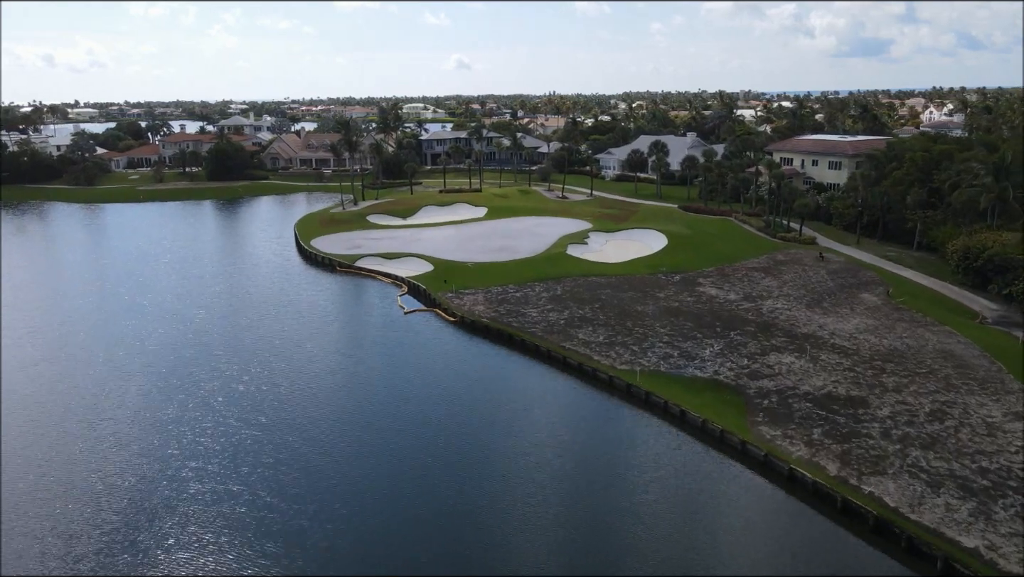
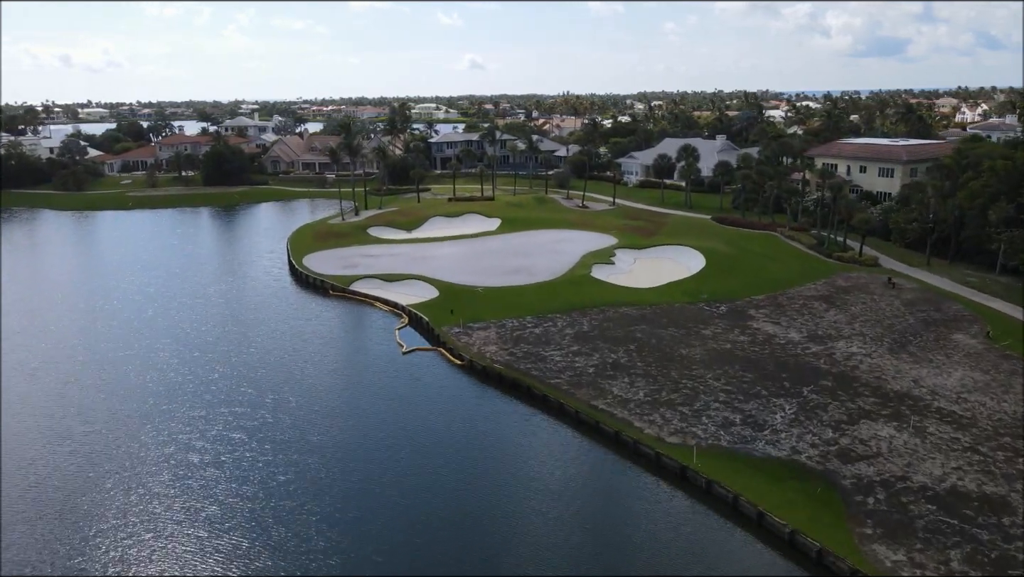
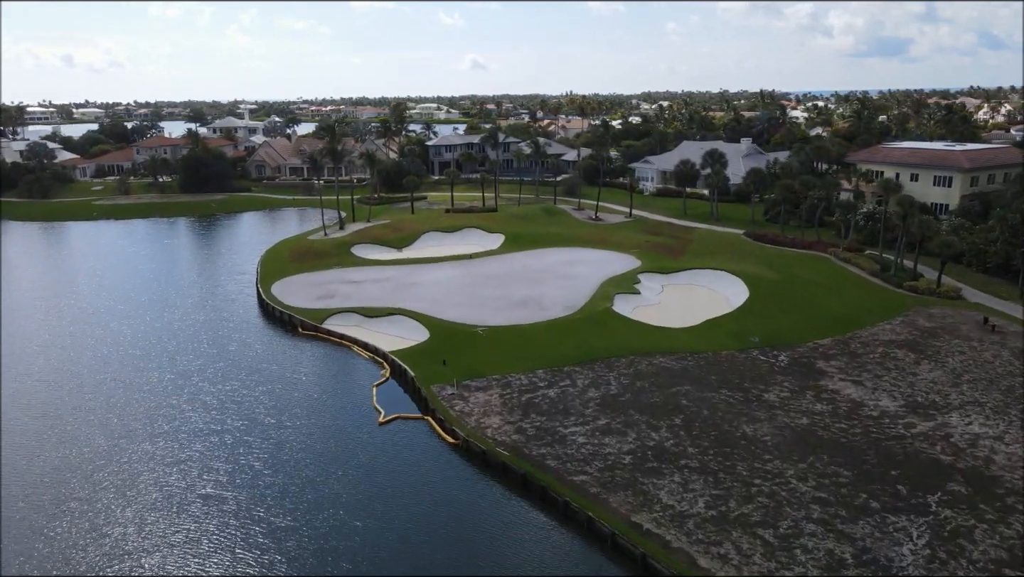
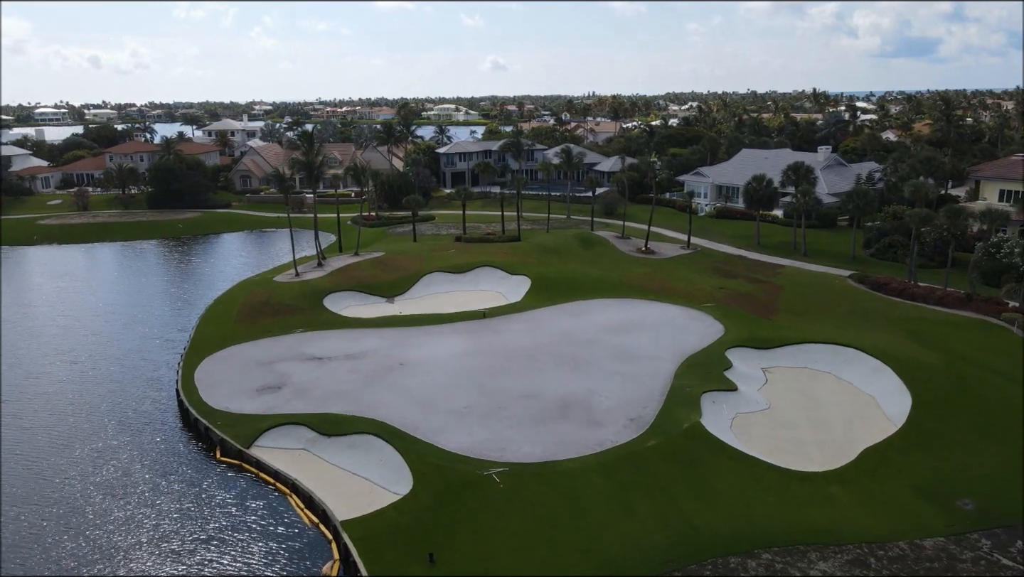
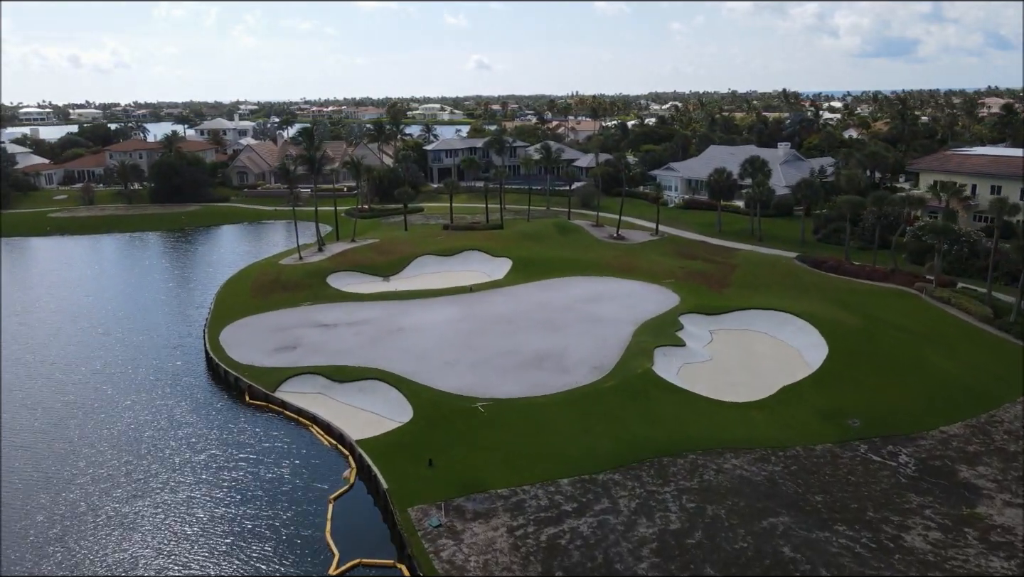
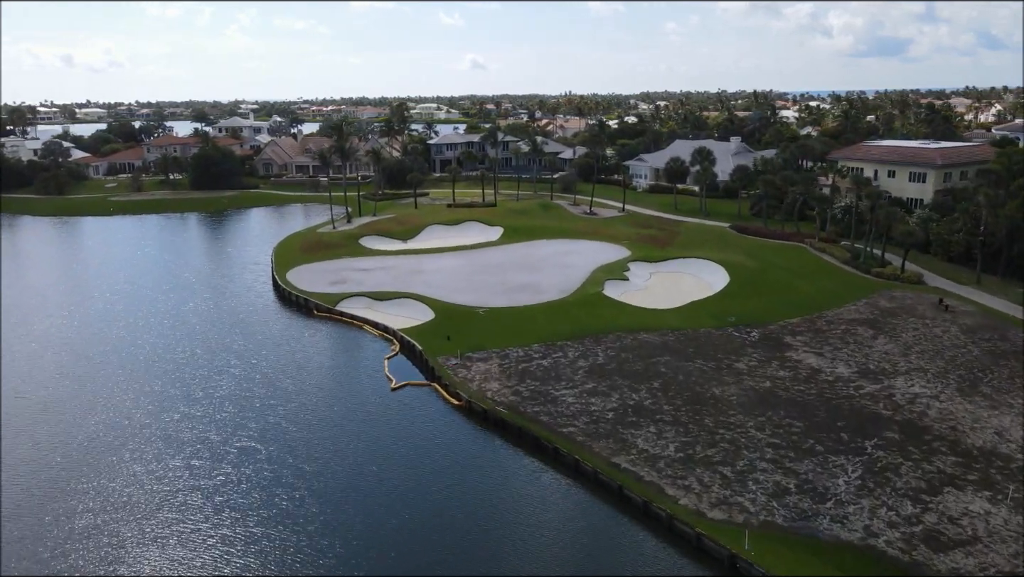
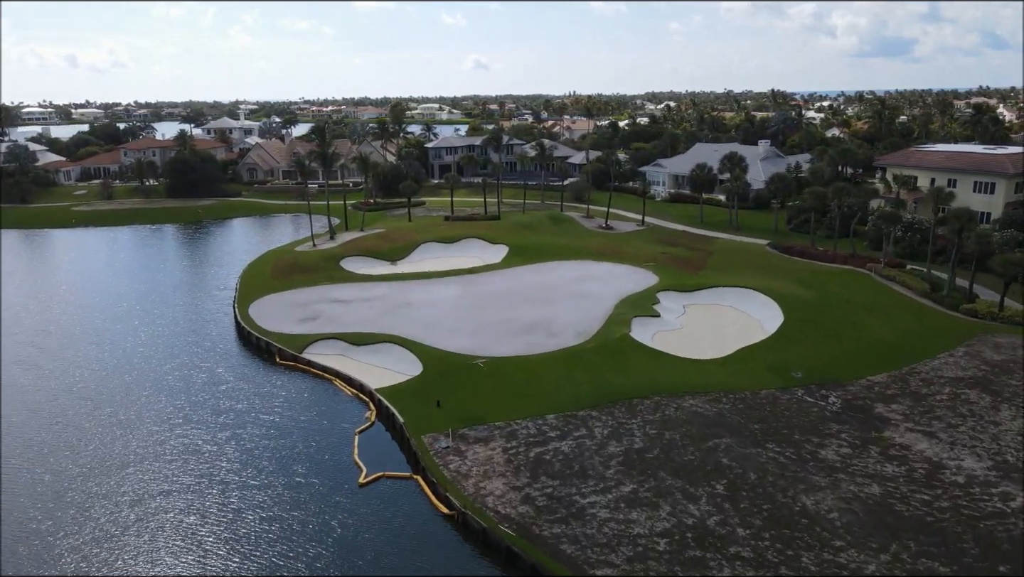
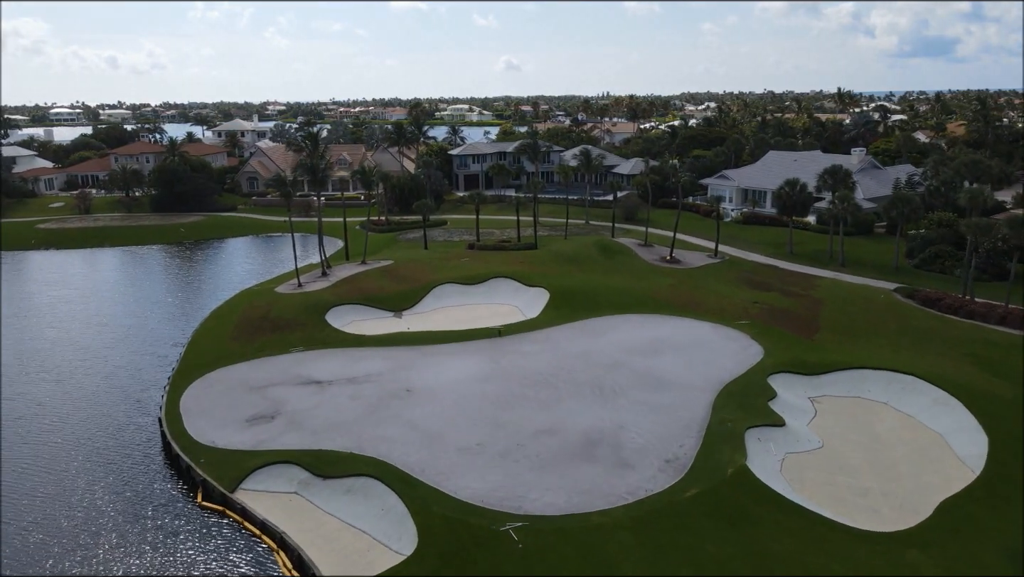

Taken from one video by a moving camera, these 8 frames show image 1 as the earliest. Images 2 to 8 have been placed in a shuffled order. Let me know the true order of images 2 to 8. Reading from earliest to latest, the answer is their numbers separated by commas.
2, 6, 3, 7, 5, 4, 8
